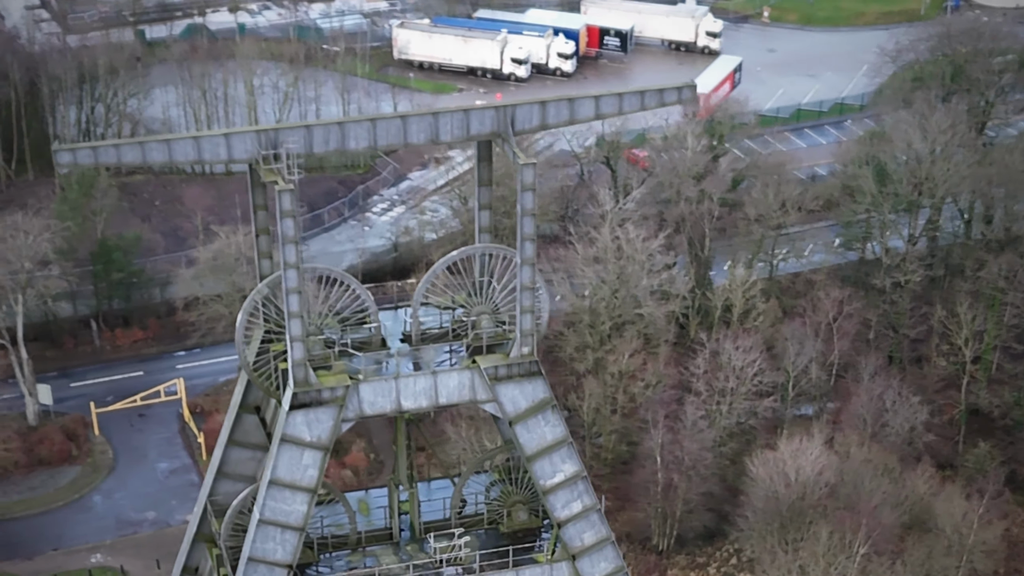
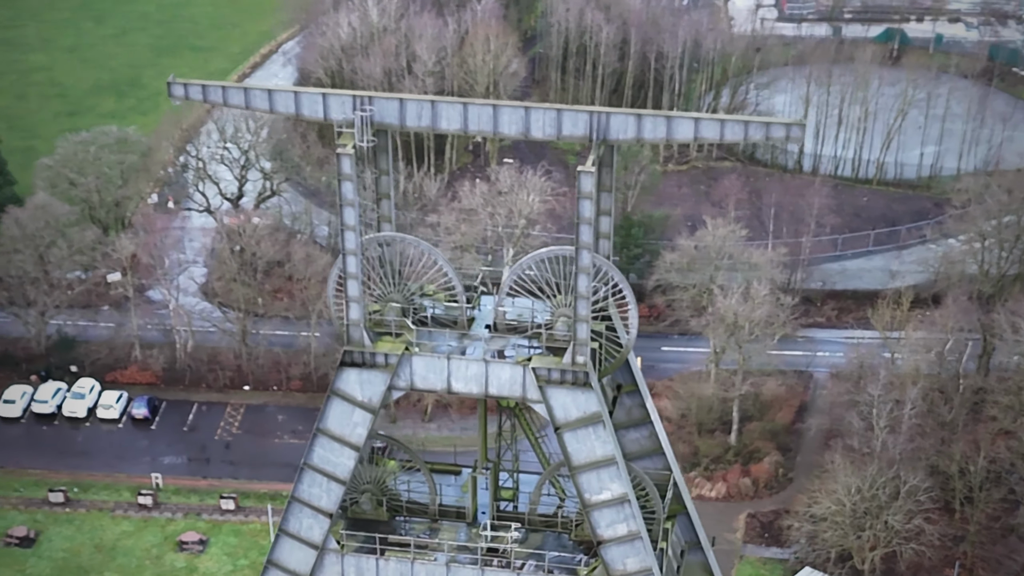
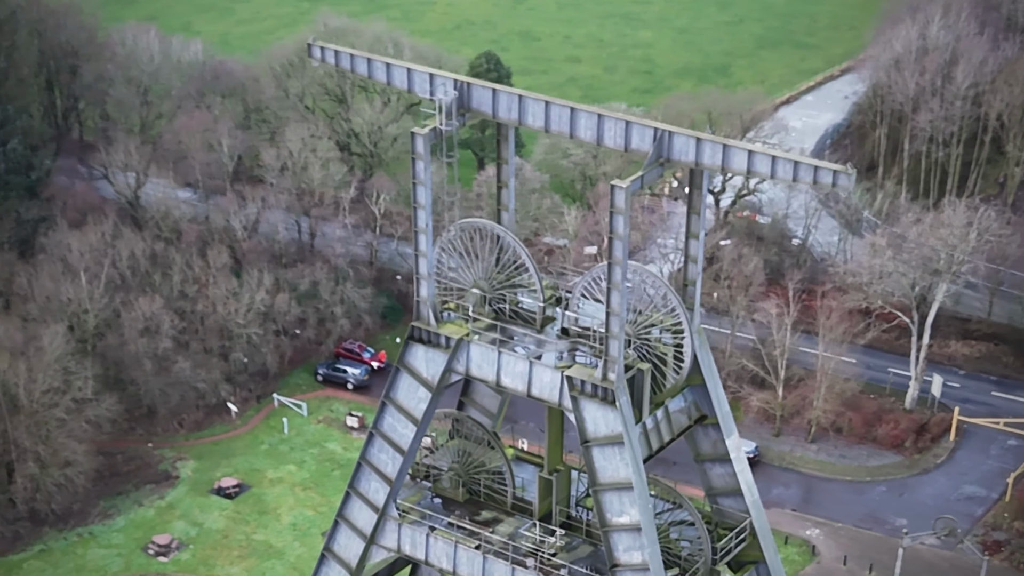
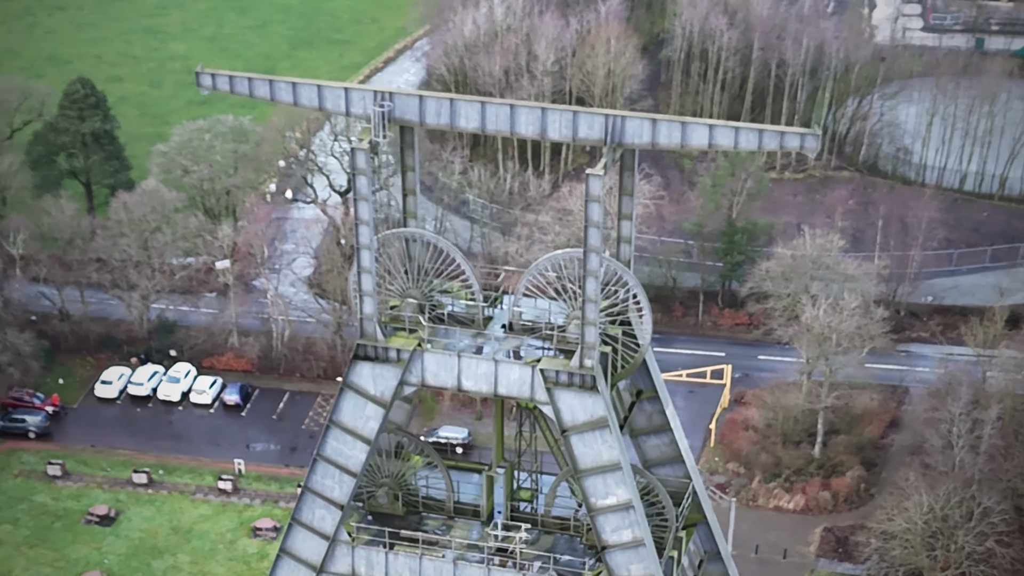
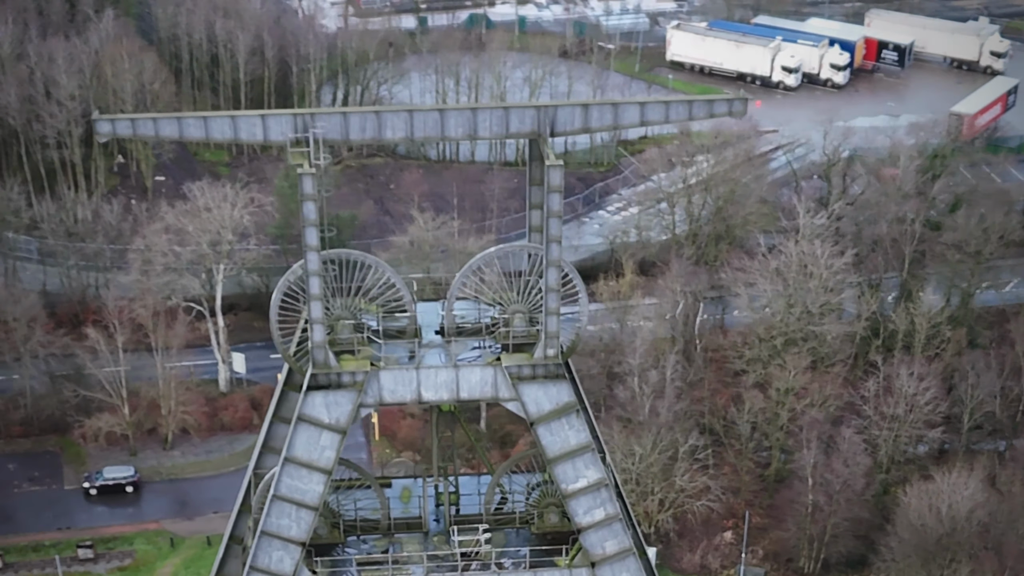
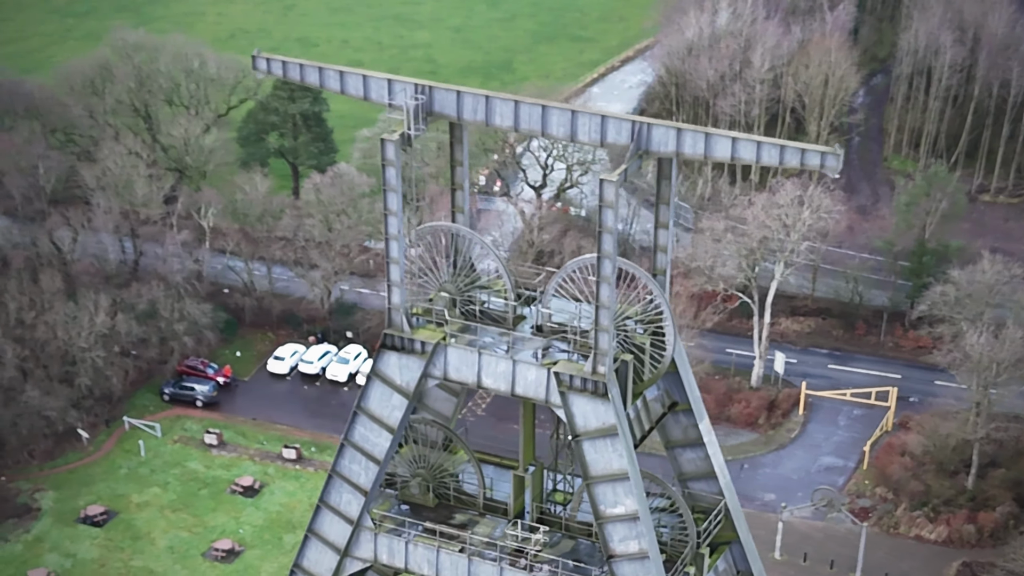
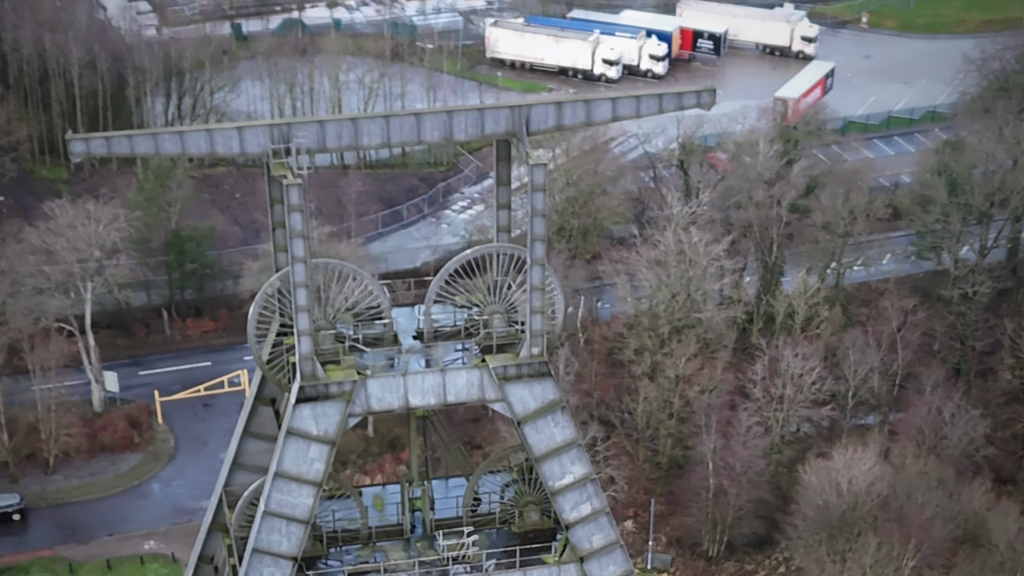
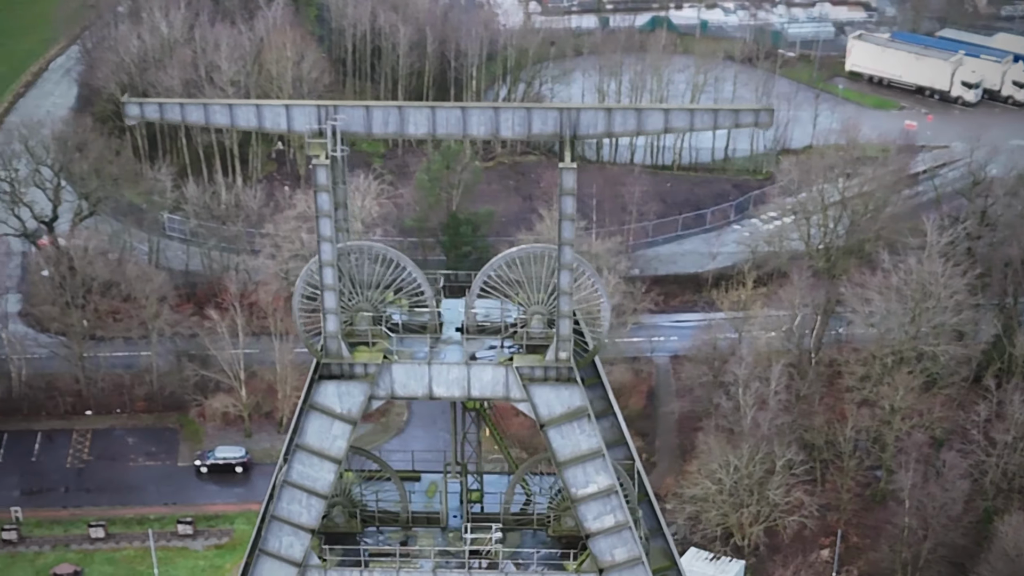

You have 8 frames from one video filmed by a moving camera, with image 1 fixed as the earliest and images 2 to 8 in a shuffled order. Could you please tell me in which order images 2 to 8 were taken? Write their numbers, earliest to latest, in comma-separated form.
7, 5, 8, 2, 4, 6, 3
